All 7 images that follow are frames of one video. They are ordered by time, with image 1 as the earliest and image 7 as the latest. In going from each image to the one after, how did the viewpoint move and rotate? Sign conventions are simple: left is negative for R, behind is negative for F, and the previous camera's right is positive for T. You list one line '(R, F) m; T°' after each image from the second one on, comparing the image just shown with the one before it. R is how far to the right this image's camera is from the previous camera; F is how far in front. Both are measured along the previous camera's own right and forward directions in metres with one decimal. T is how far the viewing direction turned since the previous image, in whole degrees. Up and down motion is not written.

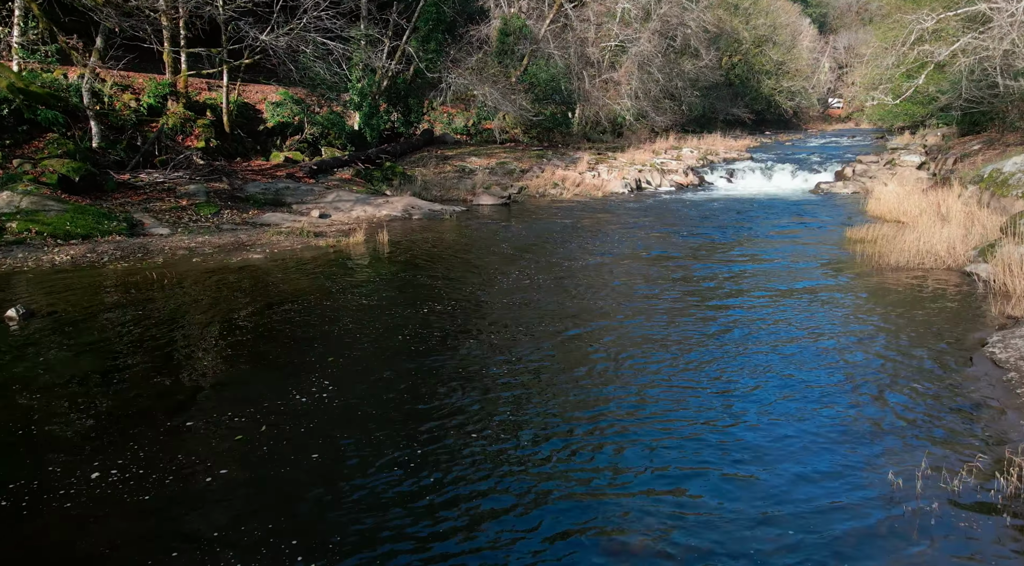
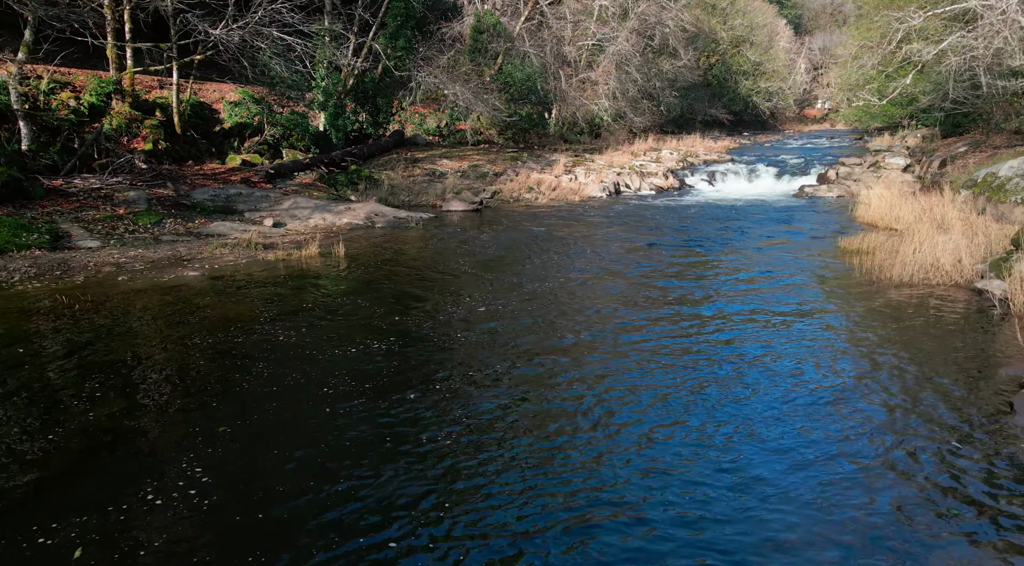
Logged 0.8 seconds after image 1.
(+0.2, +1.5) m; +1°
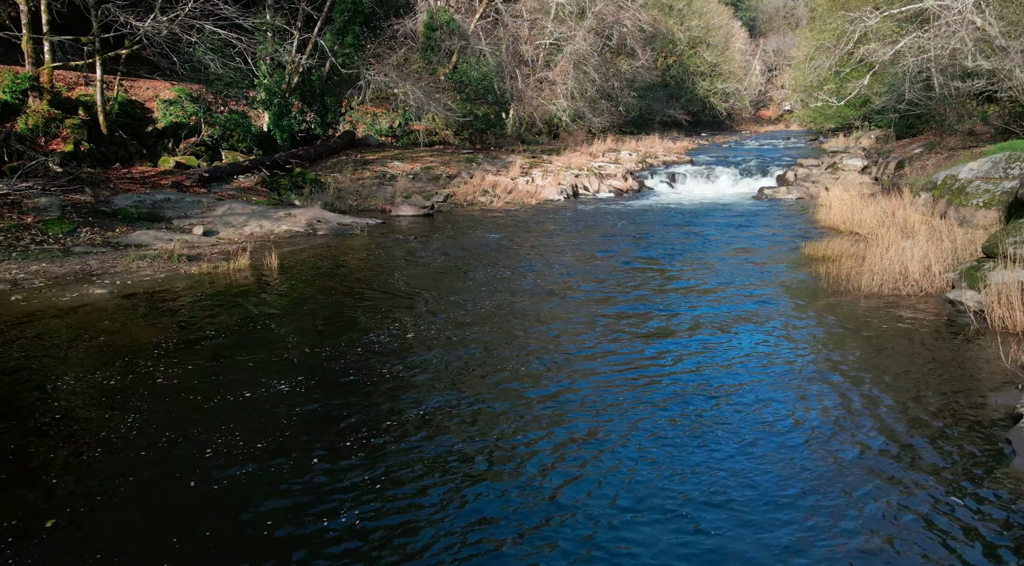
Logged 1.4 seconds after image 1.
(+0.2, +1.2) m; +3°
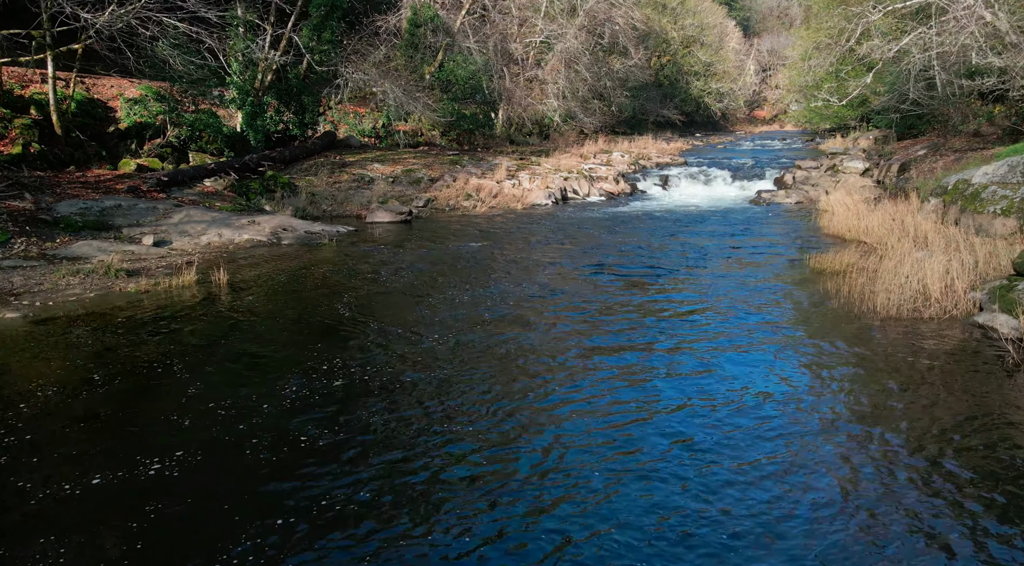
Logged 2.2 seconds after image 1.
(+0.3, +1.4) m; 0°
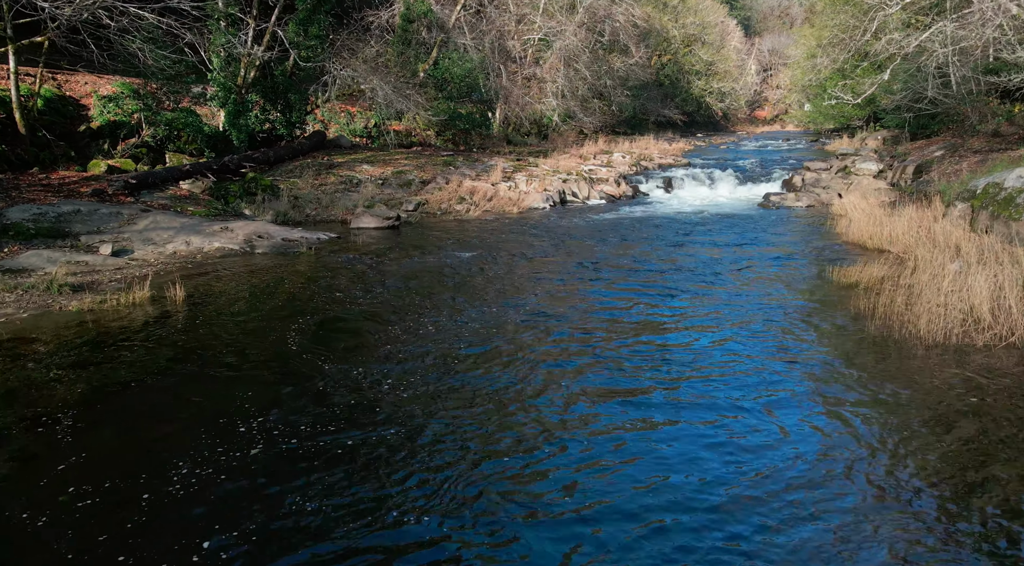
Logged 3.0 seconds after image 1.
(+0.1, +1.4) m; 0°
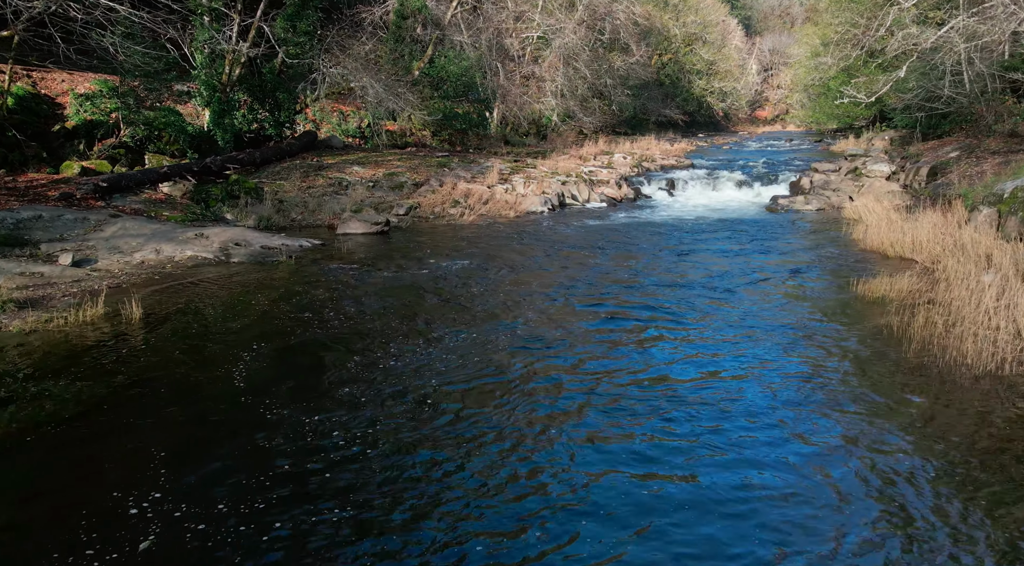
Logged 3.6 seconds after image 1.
(+0.1, +1.1) m; 0°
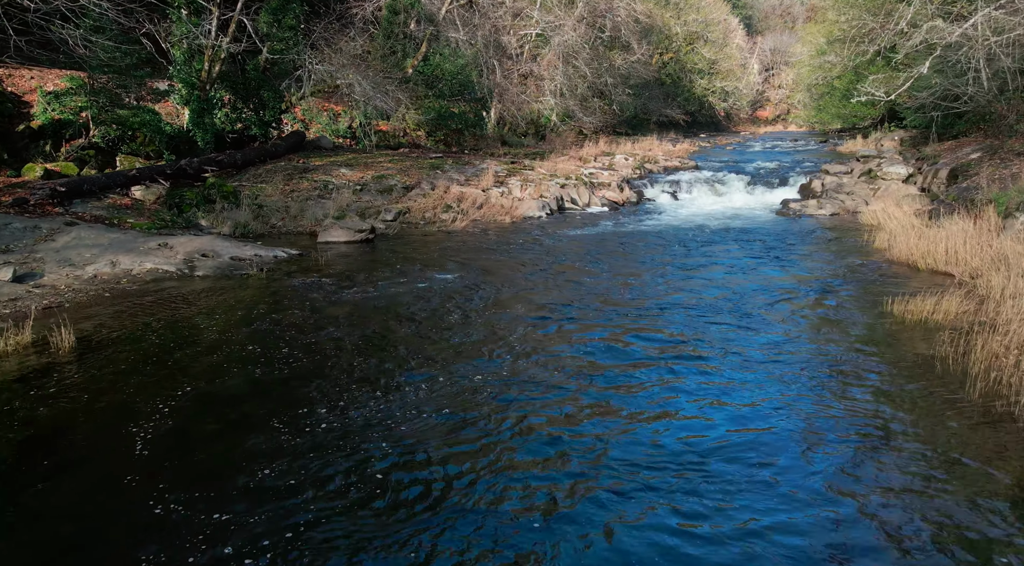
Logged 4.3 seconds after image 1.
(+0.1, +1.4) m; 0°
